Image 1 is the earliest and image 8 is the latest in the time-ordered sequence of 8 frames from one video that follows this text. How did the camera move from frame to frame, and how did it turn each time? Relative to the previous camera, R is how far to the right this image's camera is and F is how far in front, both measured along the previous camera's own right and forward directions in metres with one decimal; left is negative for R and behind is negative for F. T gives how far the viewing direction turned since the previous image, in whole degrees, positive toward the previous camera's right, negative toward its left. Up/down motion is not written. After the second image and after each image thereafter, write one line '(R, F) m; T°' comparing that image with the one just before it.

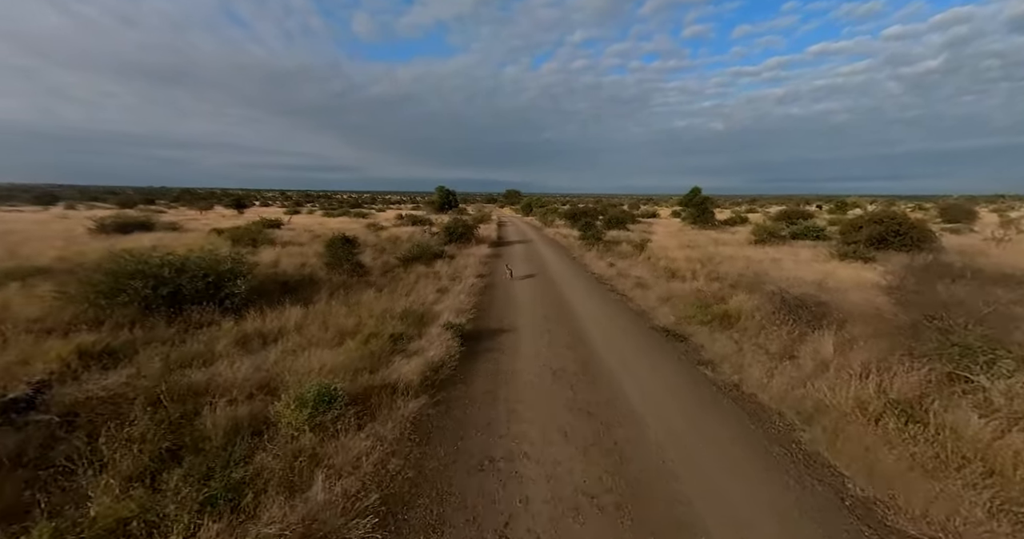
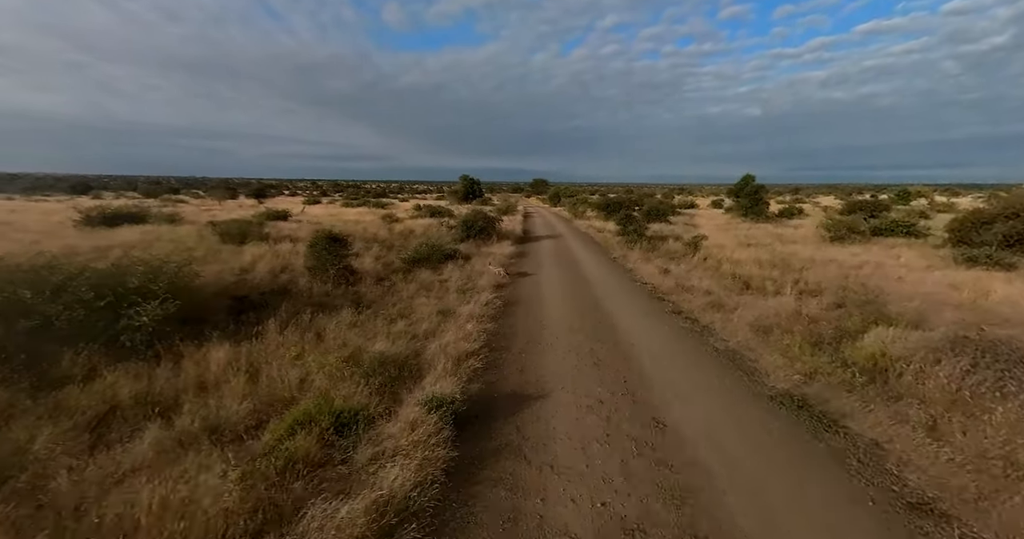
(-0.1, +3.6) m; -3°
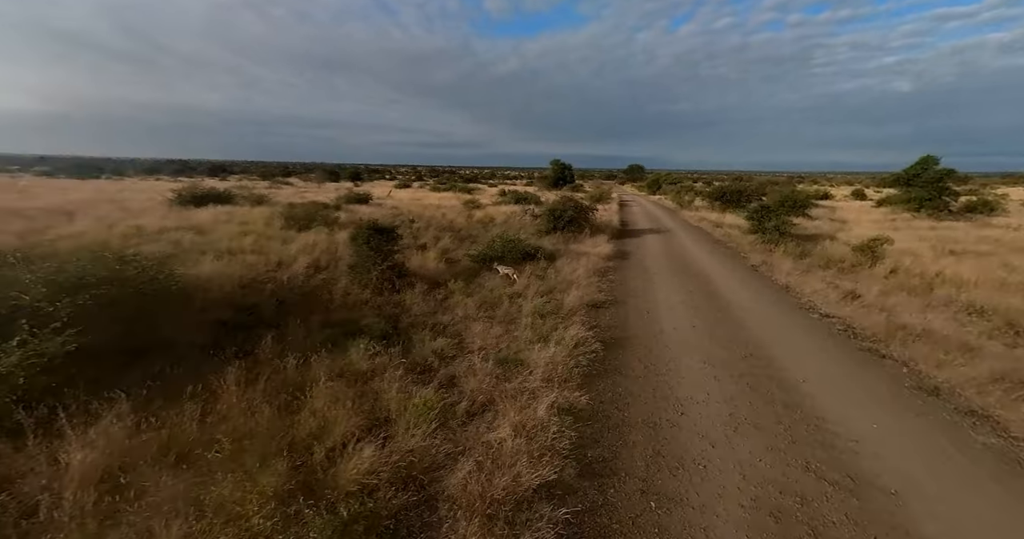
(-0.3, +3.8) m; -11°
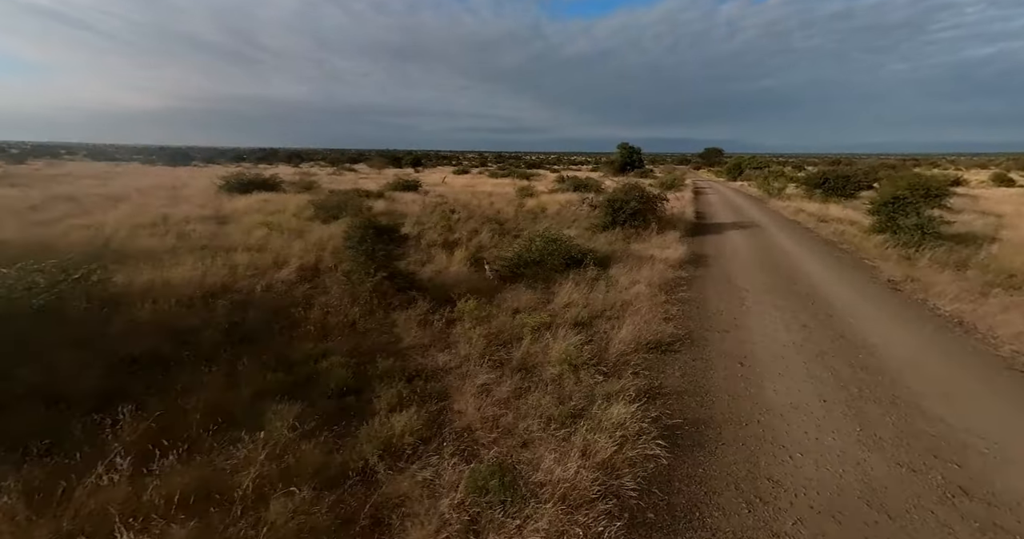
(+0.5, +2.7) m; -8°
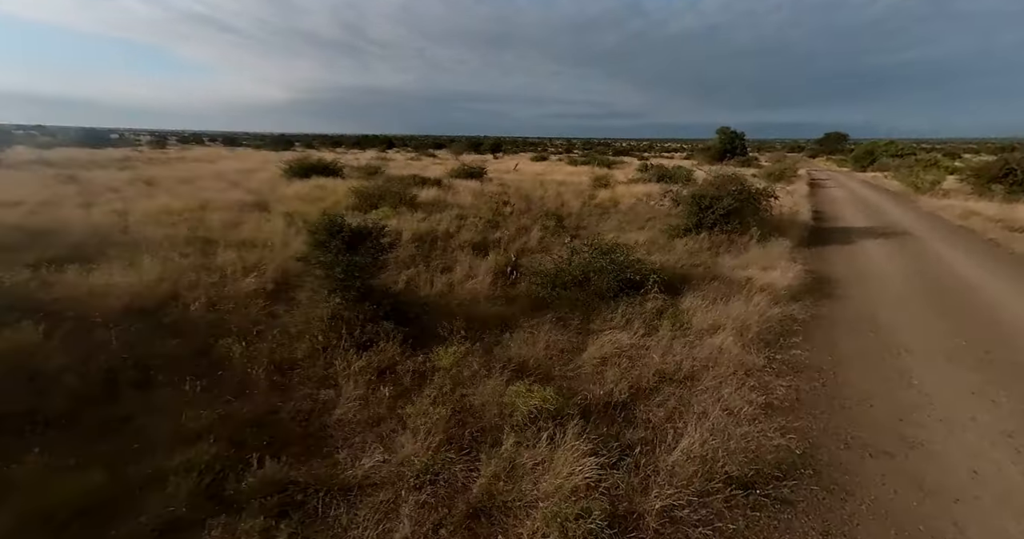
(+0.8, +2.7) m; -10°
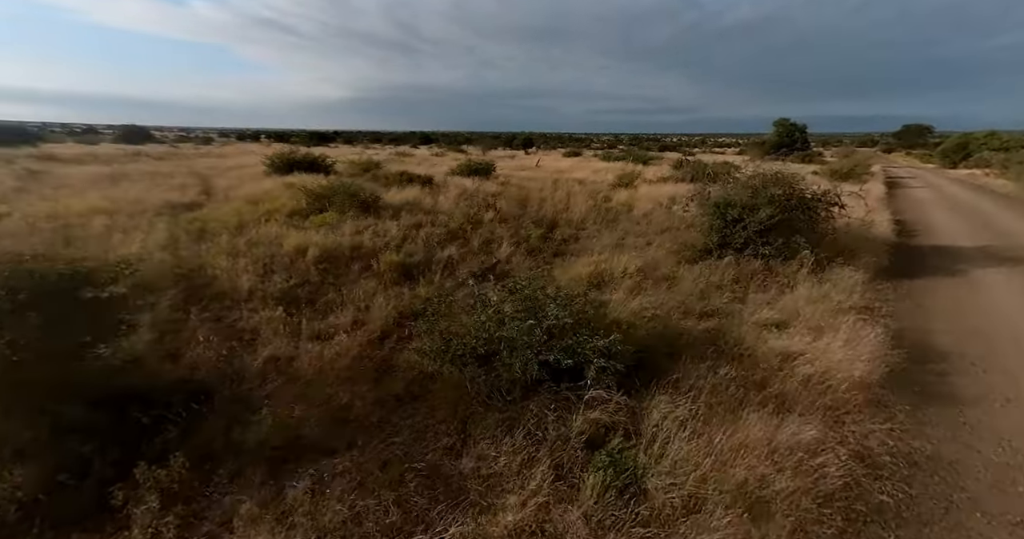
(+1.8, +3.2) m; -6°
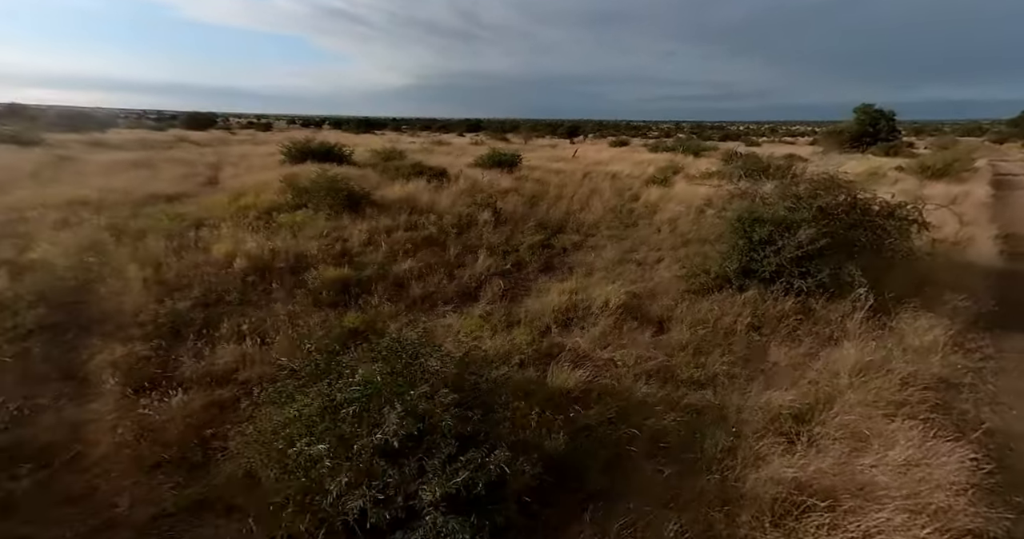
(+1.4, +1.7) m; -7°
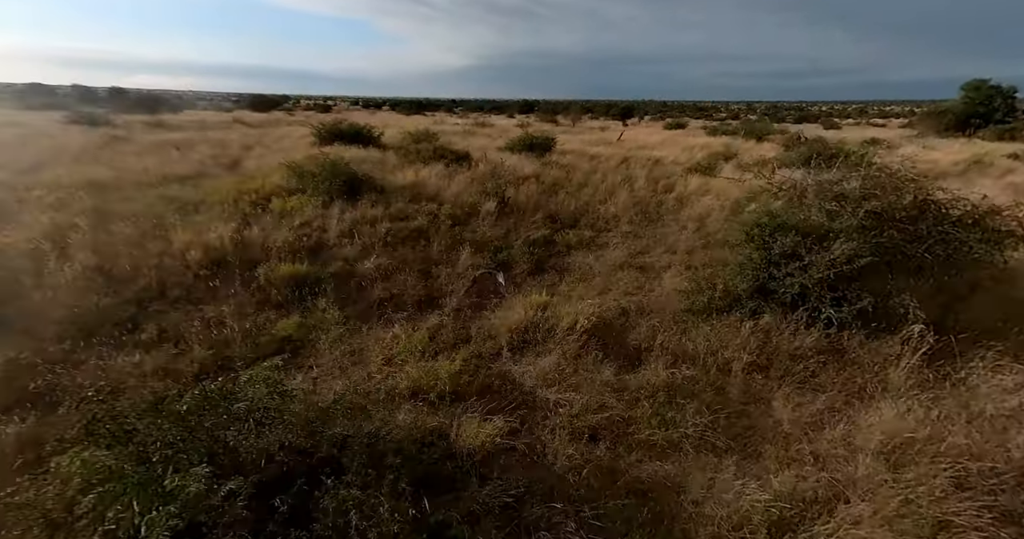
(+1.2, +1.1) m; -7°
